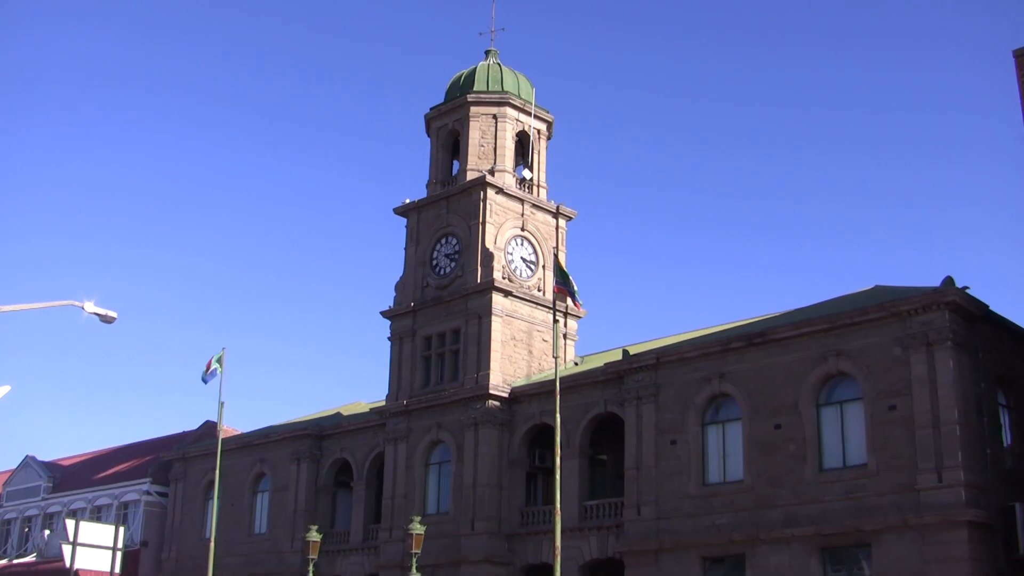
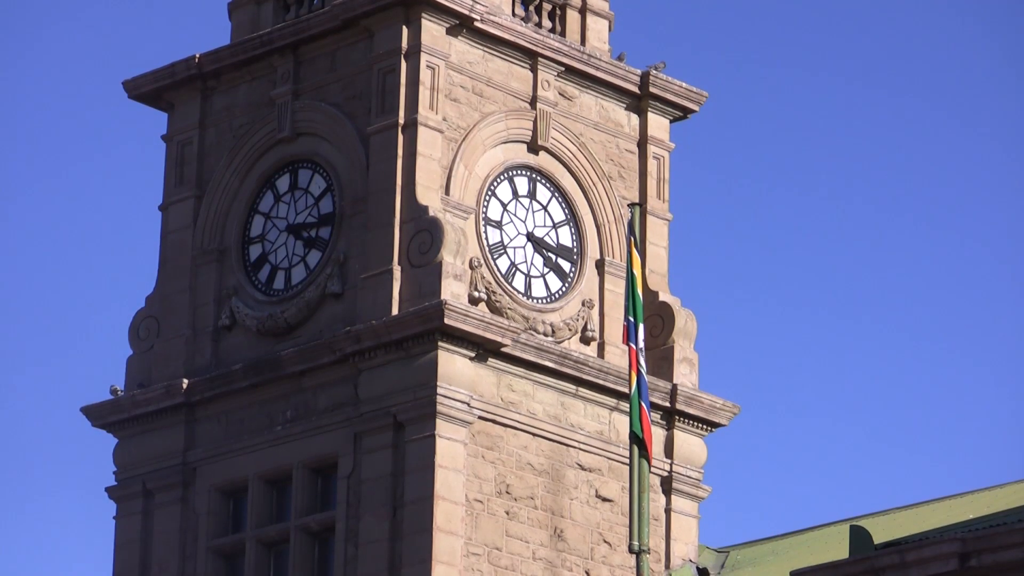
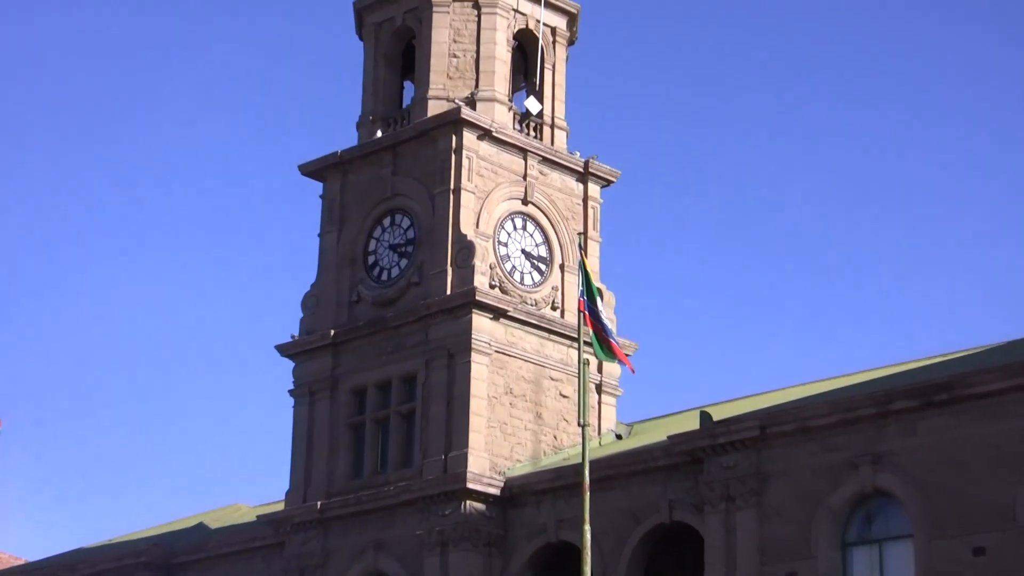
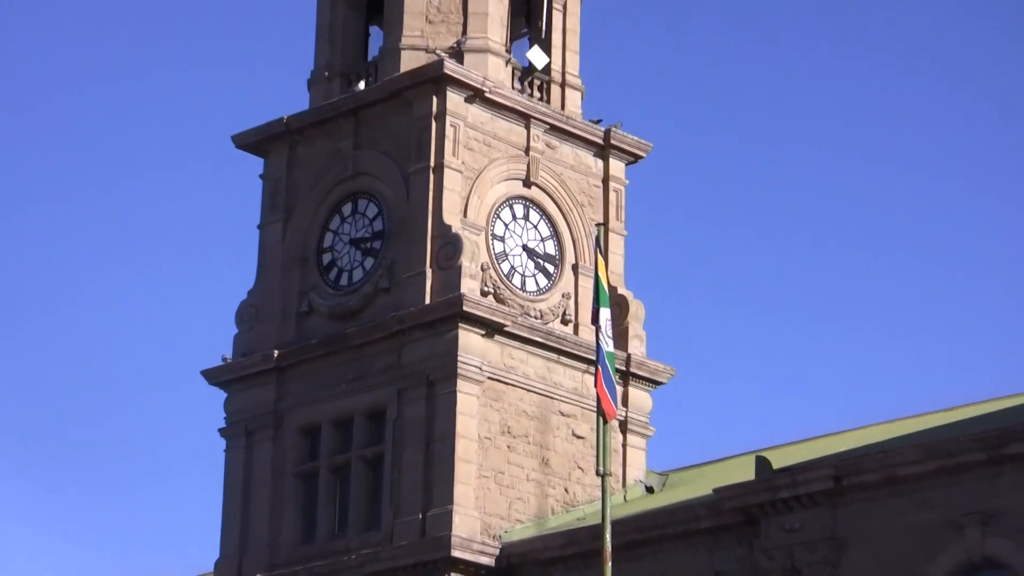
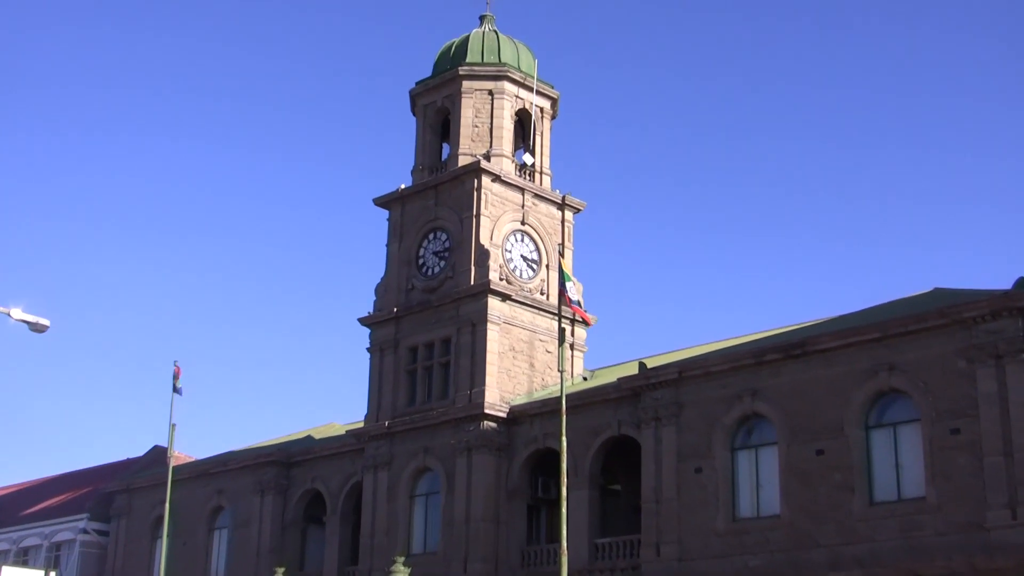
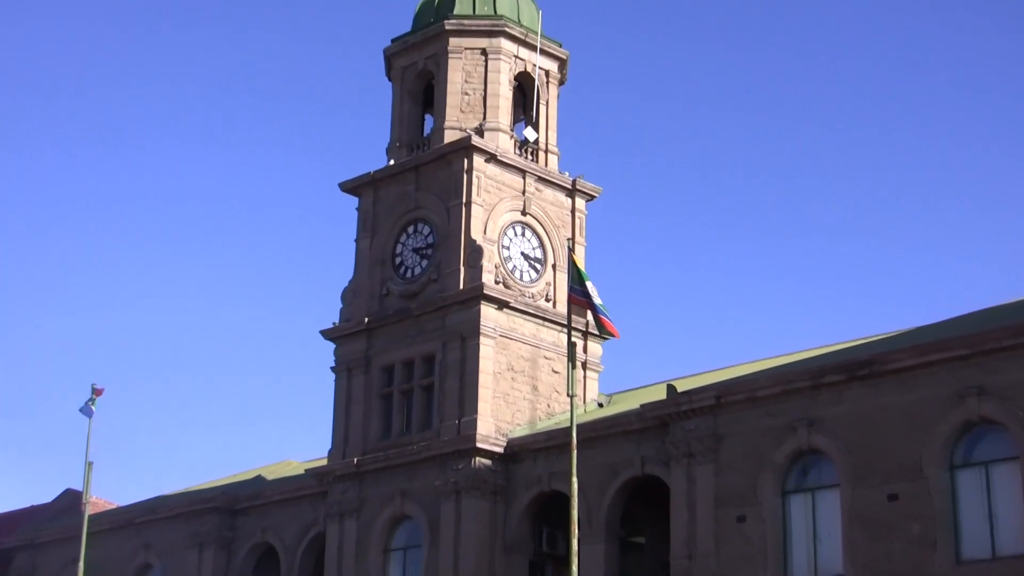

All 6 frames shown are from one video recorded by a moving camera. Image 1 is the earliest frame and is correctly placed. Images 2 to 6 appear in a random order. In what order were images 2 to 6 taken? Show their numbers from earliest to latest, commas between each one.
5, 6, 3, 4, 2
